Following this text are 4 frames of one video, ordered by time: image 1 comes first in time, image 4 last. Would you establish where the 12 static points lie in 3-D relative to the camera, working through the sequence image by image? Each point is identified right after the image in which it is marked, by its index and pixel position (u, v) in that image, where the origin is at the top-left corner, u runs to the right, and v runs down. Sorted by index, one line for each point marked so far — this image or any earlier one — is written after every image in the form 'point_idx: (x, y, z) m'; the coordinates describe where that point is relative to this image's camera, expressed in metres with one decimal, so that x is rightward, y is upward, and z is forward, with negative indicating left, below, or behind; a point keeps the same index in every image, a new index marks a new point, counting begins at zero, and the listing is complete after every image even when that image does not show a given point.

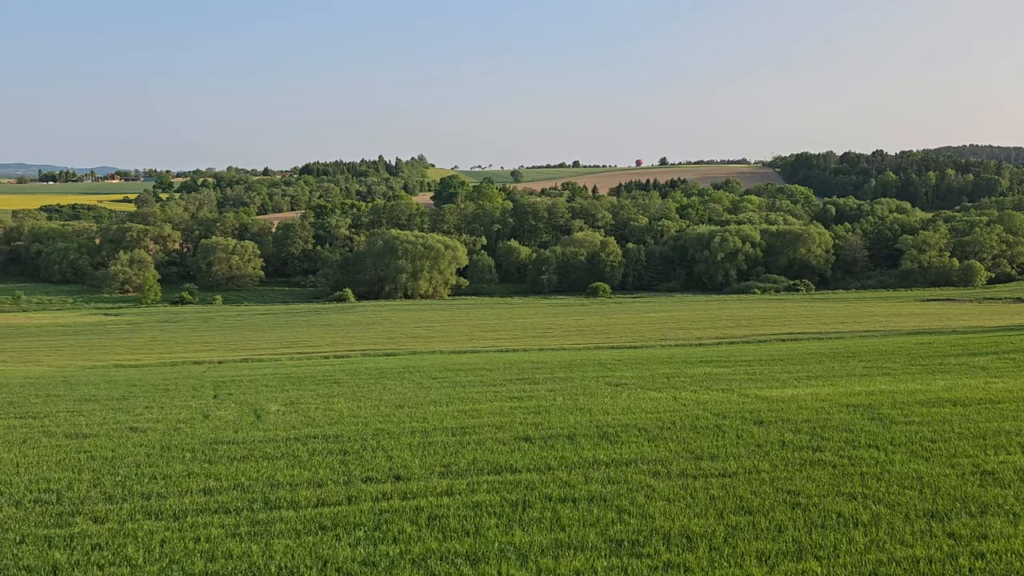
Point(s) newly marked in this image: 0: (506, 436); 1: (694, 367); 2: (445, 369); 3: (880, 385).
0: (-0.1, -2.3, +10.0) m
1: (+5.4, -2.4, +19.1) m
2: (-2.0, -2.4, +19.3) m
3: (+8.6, -2.3, +15.2) m
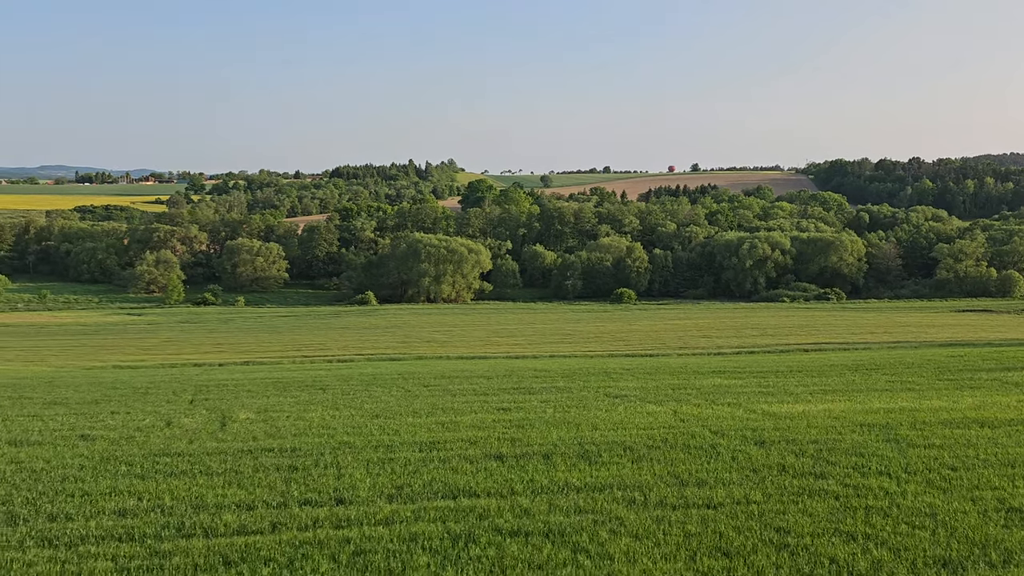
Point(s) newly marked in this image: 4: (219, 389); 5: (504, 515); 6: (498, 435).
0: (-0.5, -2.3, +9.1) m
1: (+5.4, -2.5, +18.1) m
2: (-2.0, -2.5, +18.5) m
3: (+8.4, -2.5, +14.0) m
4: (-7.1, -2.4, +15.8) m
5: (-0.1, -2.3, +6.7) m
6: (-0.2, -2.3, +10.3) m
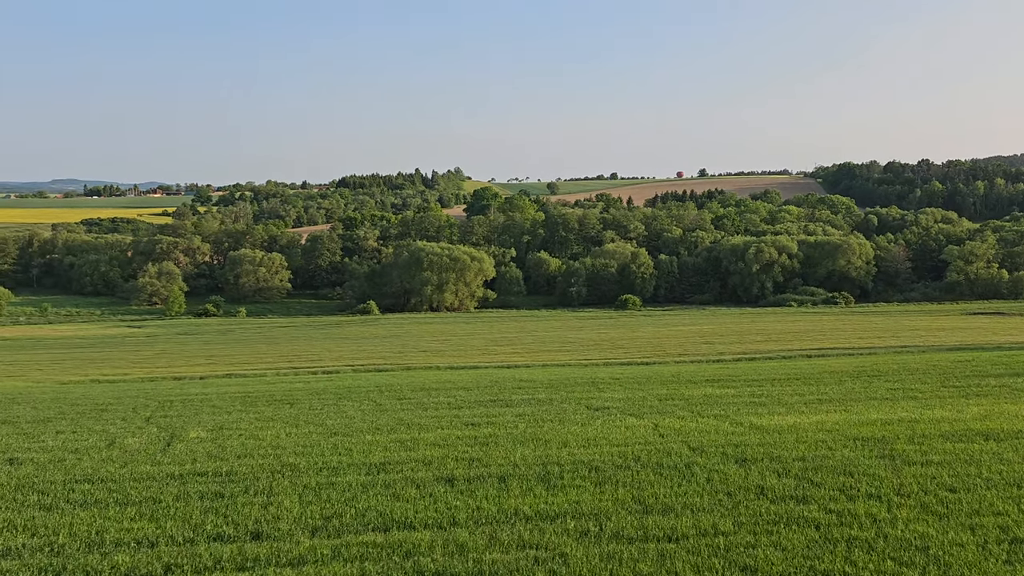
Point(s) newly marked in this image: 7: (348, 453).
0: (-1.1, -2.4, +8.4) m
1: (+4.9, -2.7, +17.2) m
2: (-2.5, -2.7, +17.7) m
3: (+7.9, -2.5, +13.1) m
4: (-7.6, -2.7, +15.1) m
5: (-0.7, -2.4, +5.9) m
6: (-0.8, -2.4, +9.5) m
7: (-2.4, -2.5, +9.8) m
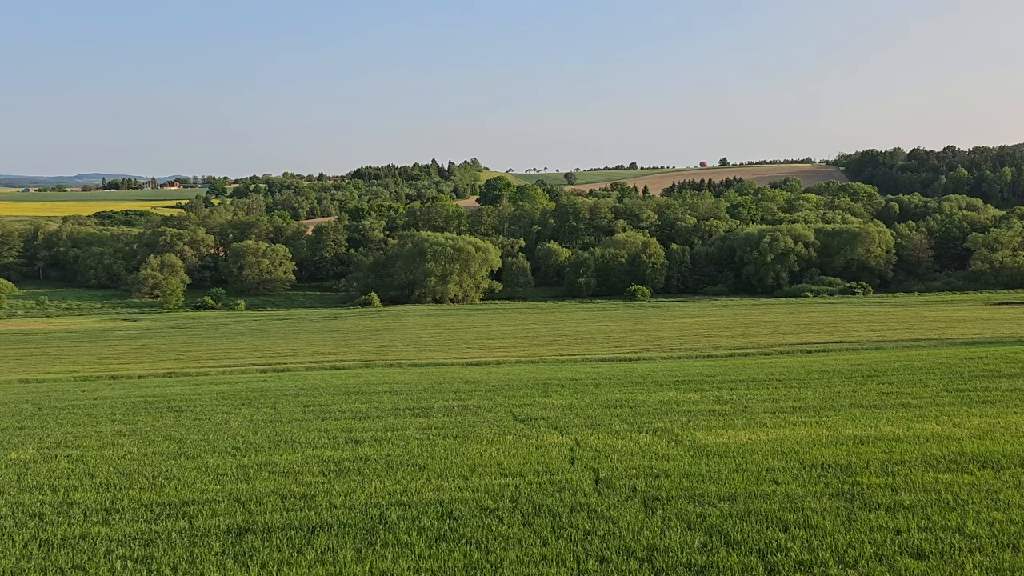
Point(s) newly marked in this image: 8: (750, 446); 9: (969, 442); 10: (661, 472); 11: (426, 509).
0: (-2.8, -2.3, +6.4) m
1: (+3.4, -2.4, +15.1) m
2: (-4.0, -2.5, +15.8) m
3: (+6.3, -2.3, +10.9) m
4: (-9.2, -2.5, +13.3) m
5: (-2.5, -2.3, +3.9) m
6: (-2.5, -2.3, +7.5) m
7: (-4.2, -2.4, +7.8) m
8: (+3.4, -2.3, +9.4) m
9: (+6.5, -2.2, +9.3) m
10: (+1.9, -2.3, +8.2) m
11: (-0.9, -2.3, +6.8) m
